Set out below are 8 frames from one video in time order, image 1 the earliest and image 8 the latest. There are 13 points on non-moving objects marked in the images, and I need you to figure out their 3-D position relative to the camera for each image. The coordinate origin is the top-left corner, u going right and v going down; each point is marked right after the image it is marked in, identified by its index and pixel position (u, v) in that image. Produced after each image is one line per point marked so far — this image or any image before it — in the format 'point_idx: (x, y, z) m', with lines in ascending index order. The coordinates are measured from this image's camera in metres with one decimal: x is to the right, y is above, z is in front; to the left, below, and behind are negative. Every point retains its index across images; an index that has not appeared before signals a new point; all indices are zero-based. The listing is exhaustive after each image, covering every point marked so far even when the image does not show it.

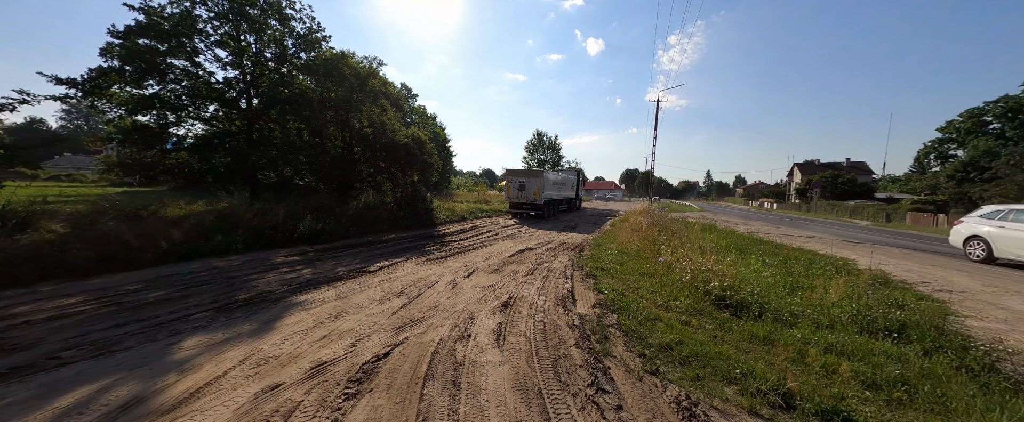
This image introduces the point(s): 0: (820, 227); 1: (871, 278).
0: (+17.6, -0.9, +18.8) m
1: (+6.4, -1.2, +5.9) m
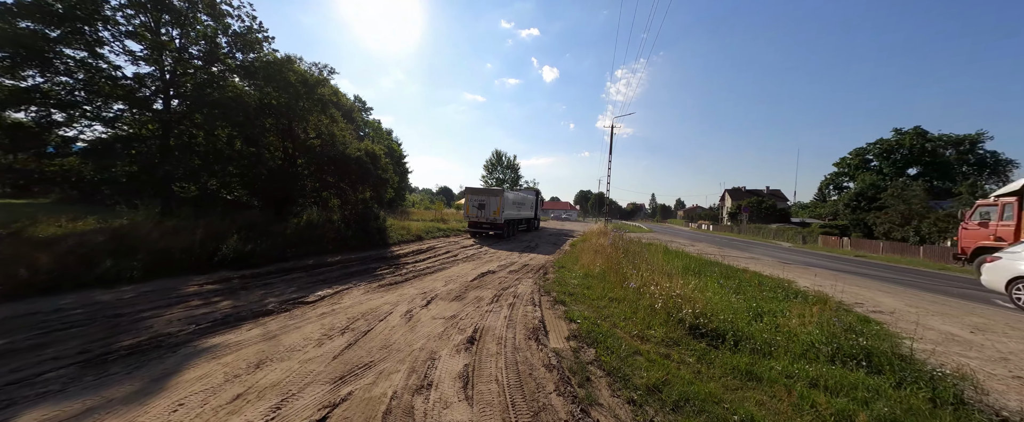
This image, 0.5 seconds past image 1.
0: (+15.2, -2.3, +20.5) m
1: (+5.7, -1.7, +6.1) m
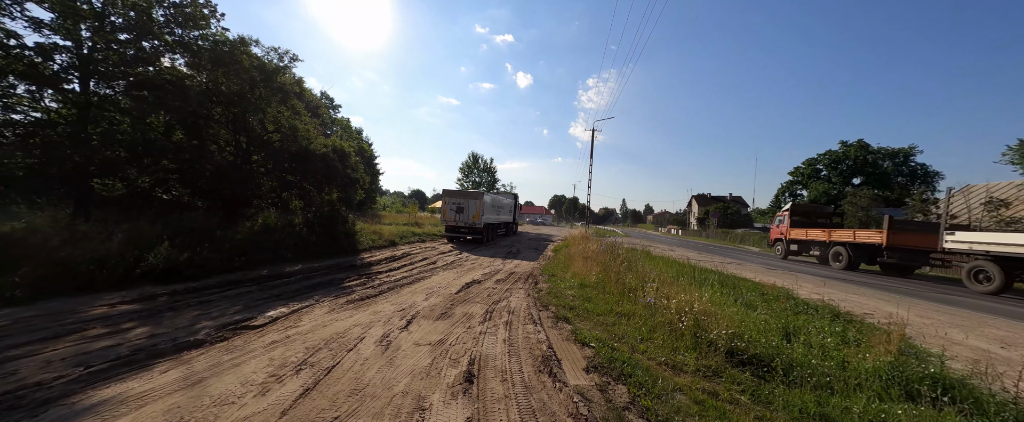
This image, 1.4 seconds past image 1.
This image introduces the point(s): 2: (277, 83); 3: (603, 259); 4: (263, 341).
0: (+13.9, -2.7, +20.8) m
1: (+5.6, -1.7, +5.7) m
2: (-8.8, +4.8, +12.4) m
3: (+2.7, -1.4, +9.6) m
4: (-3.2, -1.7, +4.3) m
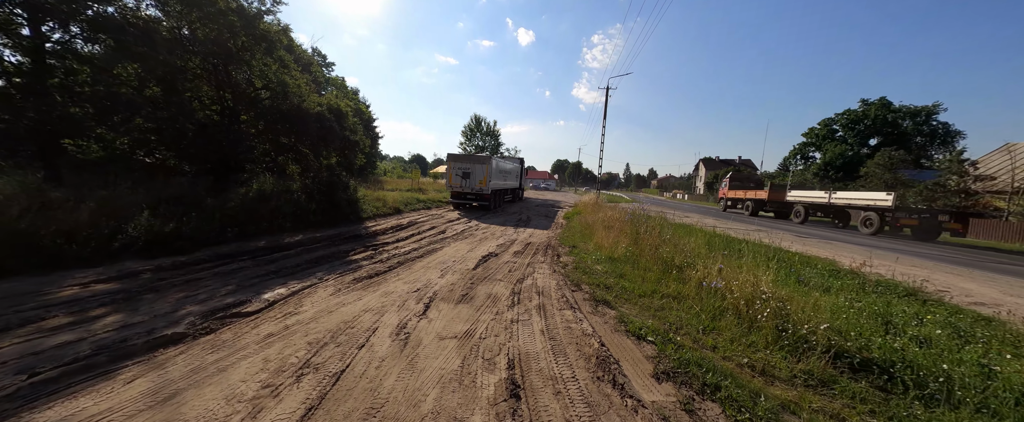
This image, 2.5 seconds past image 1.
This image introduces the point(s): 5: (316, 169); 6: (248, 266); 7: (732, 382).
0: (+14.4, -0.5, +20.0) m
1: (+6.1, -1.2, +5.0) m
2: (-8.3, +6.0, +10.9) m
3: (+3.2, -0.5, +8.8) m
4: (-2.8, -1.3, +3.6) m
5: (-7.6, +1.6, +12.7) m
6: (-4.9, -1.0, +6.2) m
7: (+1.8, -1.4, +2.8) m
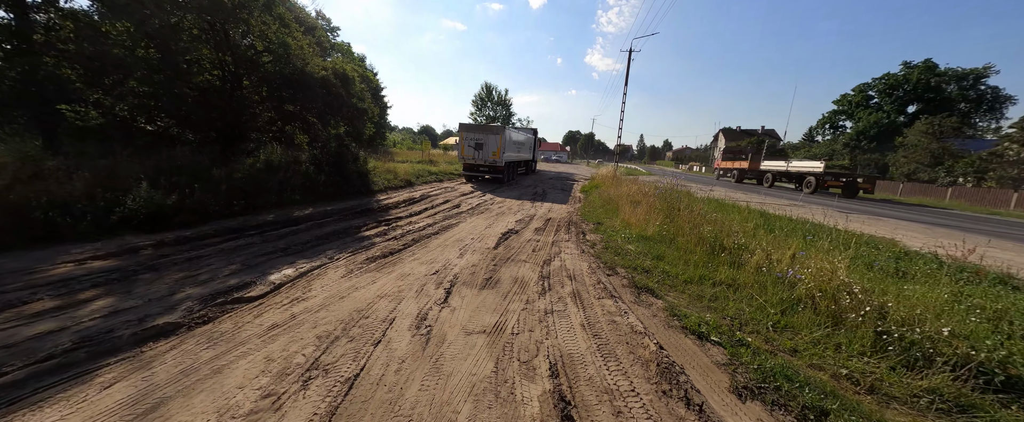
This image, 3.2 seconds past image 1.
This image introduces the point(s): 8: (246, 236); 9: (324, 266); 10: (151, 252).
0: (+15.2, +1.0, +19.0) m
1: (+6.5, -0.9, +4.3) m
2: (-7.7, +6.8, +10.0) m
3: (+3.7, +0.2, +8.1) m
4: (-2.4, -1.1, +3.1) m
5: (-6.9, +2.7, +12.2) m
6: (-4.5, -0.6, +5.8) m
7: (+2.1, -1.3, +2.2) m
8: (-4.9, -0.5, +6.1) m
9: (-2.7, -0.8, +4.7) m
10: (-5.5, -0.6, +5.0) m
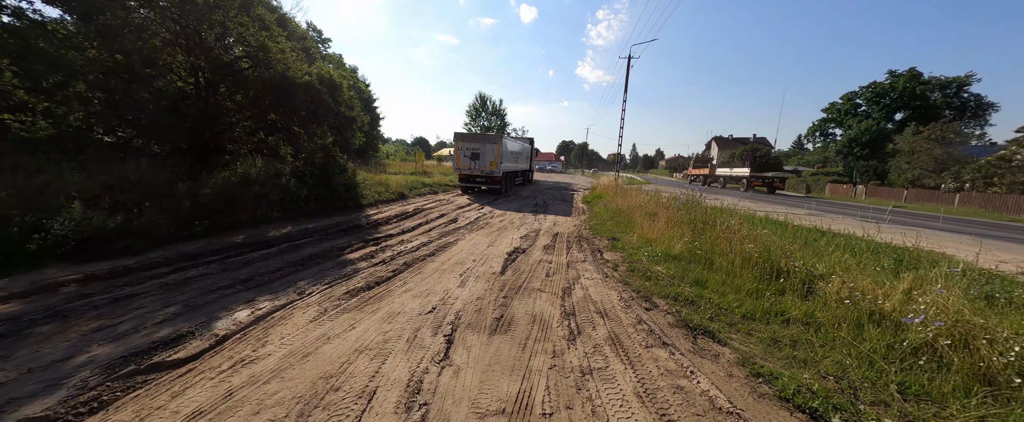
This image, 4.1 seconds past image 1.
0: (+15.1, +0.5, +18.4) m
1: (+6.7, -1.1, +3.5) m
2: (-7.7, +6.3, +9.2) m
3: (+3.8, -0.1, +7.3) m
4: (-2.2, -1.3, +2.2) m
5: (-6.9, +2.1, +11.2) m
6: (-4.3, -0.9, +4.8) m
7: (+2.4, -1.4, +1.3) m
8: (-4.8, -0.8, +5.1) m
9: (-2.5, -1.1, +3.8) m
10: (-5.3, -1.0, +4.0) m
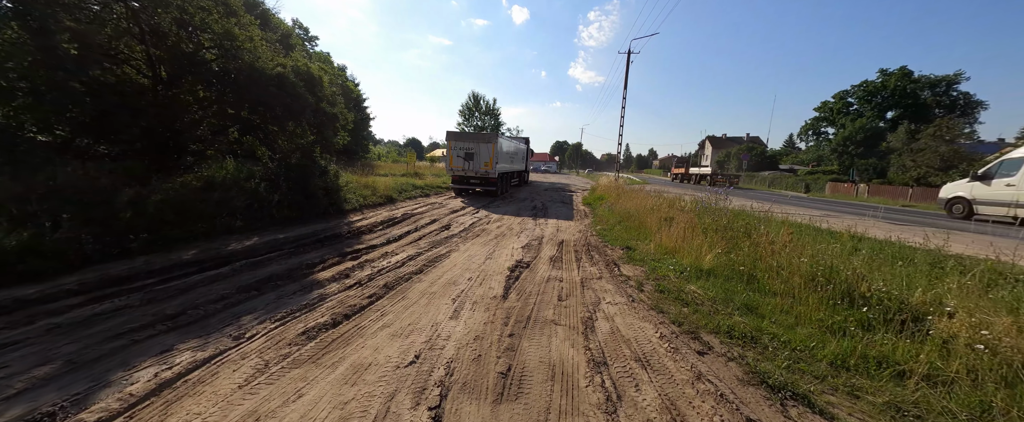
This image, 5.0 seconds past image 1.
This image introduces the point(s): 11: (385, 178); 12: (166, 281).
0: (+14.9, +0.5, +17.7) m
1: (+6.8, -1.1, +2.7) m
2: (-7.8, +6.1, +8.1) m
3: (+3.8, -0.2, +6.4) m
4: (-2.1, -1.4, +1.2) m
5: (-7.0, +1.9, +10.1) m
6: (-4.3, -1.1, +3.8) m
7: (+2.5, -1.5, +0.4) m
8: (-4.7, -1.0, +4.1) m
9: (-2.5, -1.2, +2.8) m
10: (-5.2, -1.1, +2.9) m
11: (-7.2, +1.9, +18.5) m
12: (-4.8, -1.0, +4.6) m
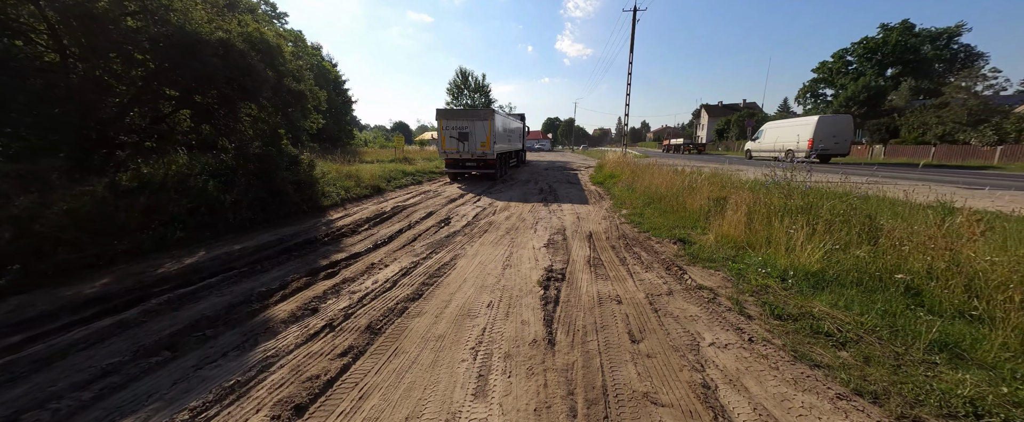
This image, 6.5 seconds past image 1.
0: (+15.0, +2.1, +16.4) m
1: (+7.2, -0.8, +1.3) m
2: (-7.8, +5.9, +6.1) m
3: (+4.1, +0.1, +5.0) m
4: (-1.6, -1.7, -0.3) m
5: (-6.9, +1.9, +8.4) m
6: (-3.9, -1.3, +2.2) m
7: (+3.0, -1.6, -1.0) m
8: (-4.3, -1.2, +2.6) m
9: (-2.0, -1.4, +1.3) m
10: (-4.8, -1.5, +1.4) m
11: (-7.2, +2.3, +16.7) m
12: (-4.3, -1.2, +3.0) m
